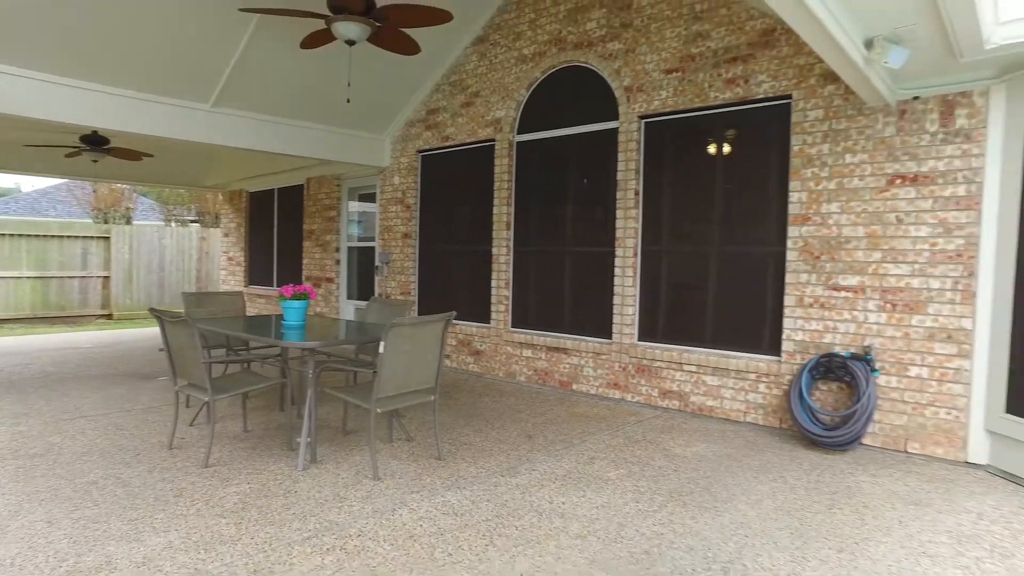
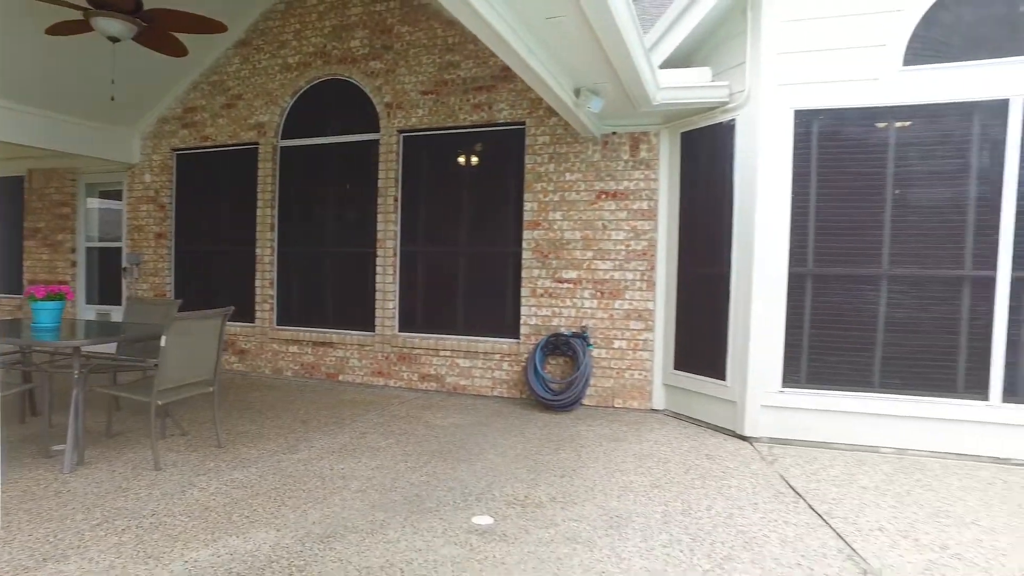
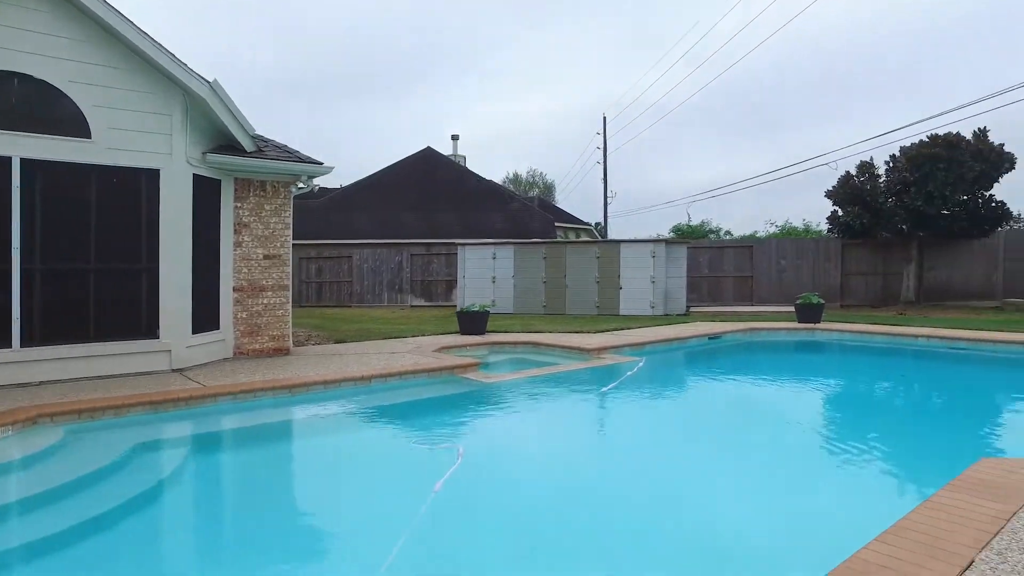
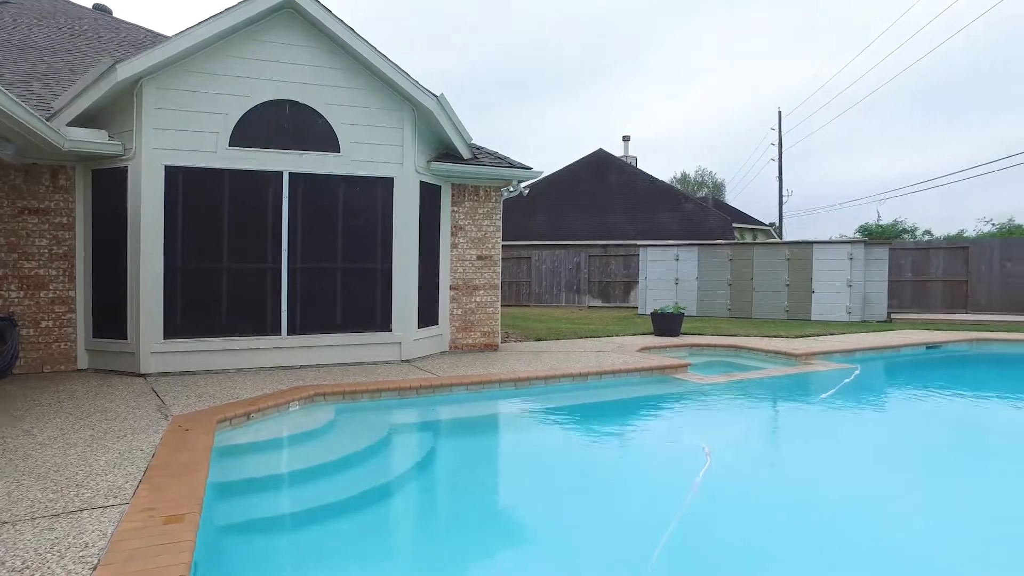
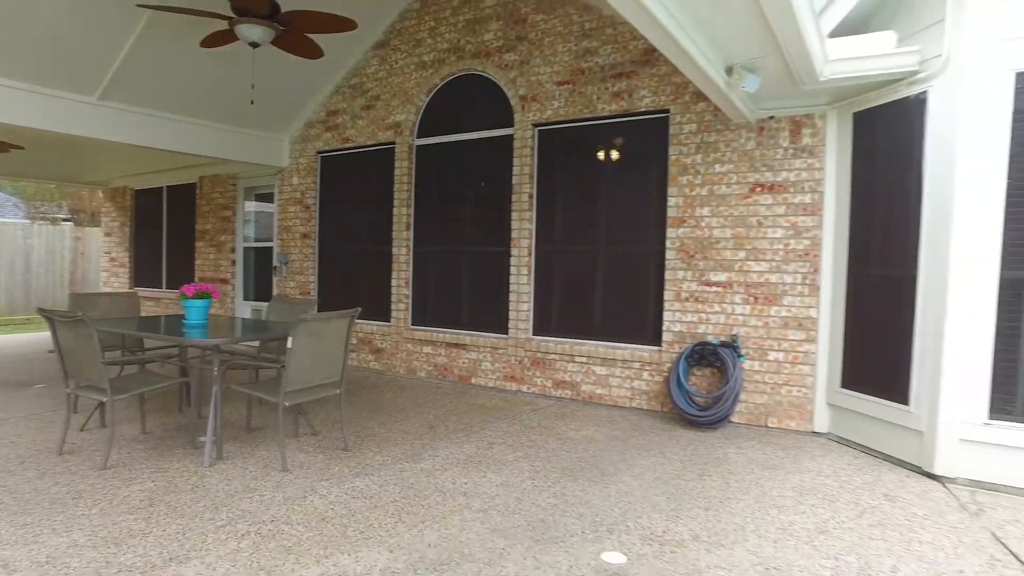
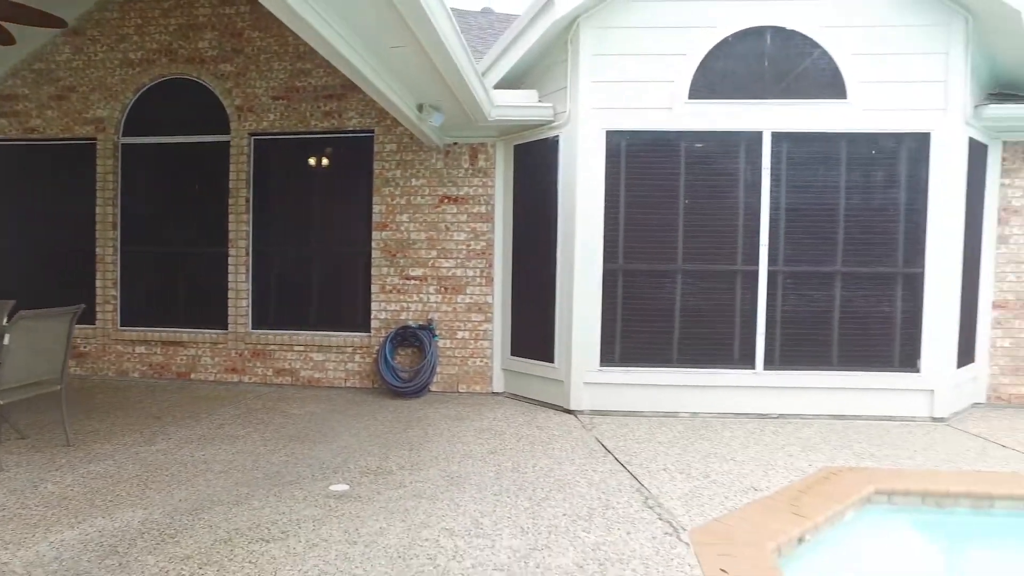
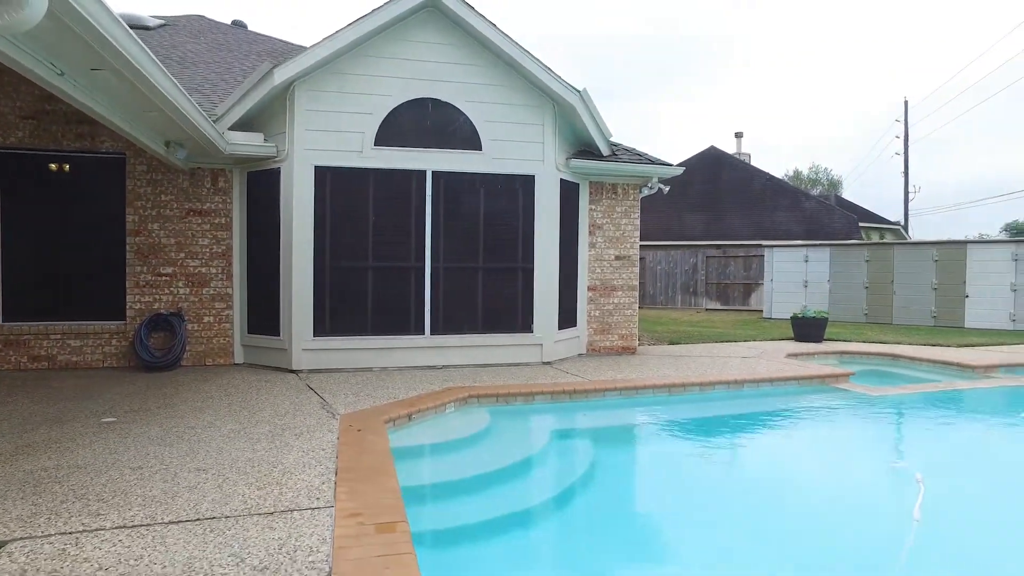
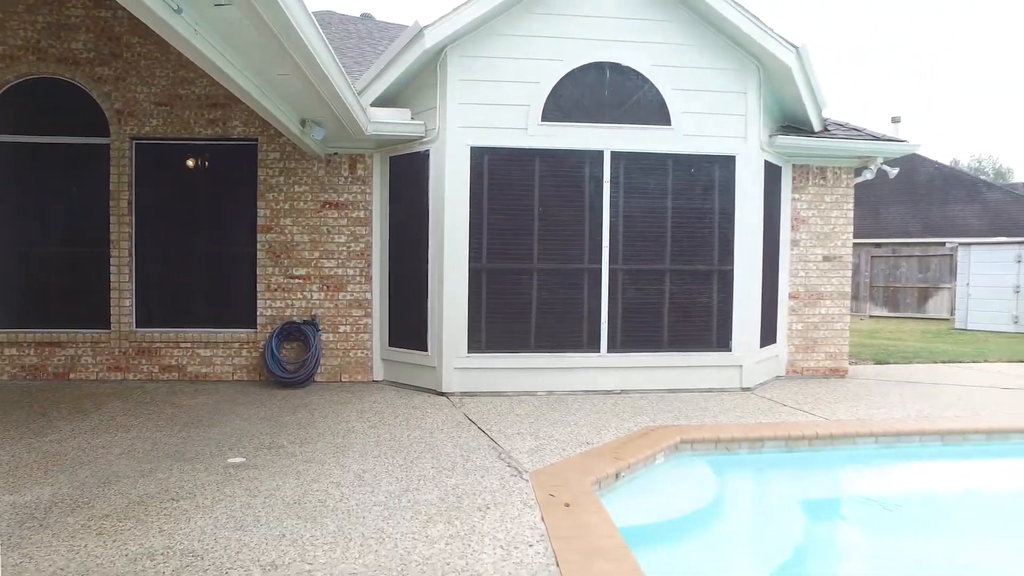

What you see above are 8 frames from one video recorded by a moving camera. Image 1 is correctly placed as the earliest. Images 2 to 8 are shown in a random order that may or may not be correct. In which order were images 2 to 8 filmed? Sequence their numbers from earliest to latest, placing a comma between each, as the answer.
5, 2, 6, 8, 7, 4, 3
